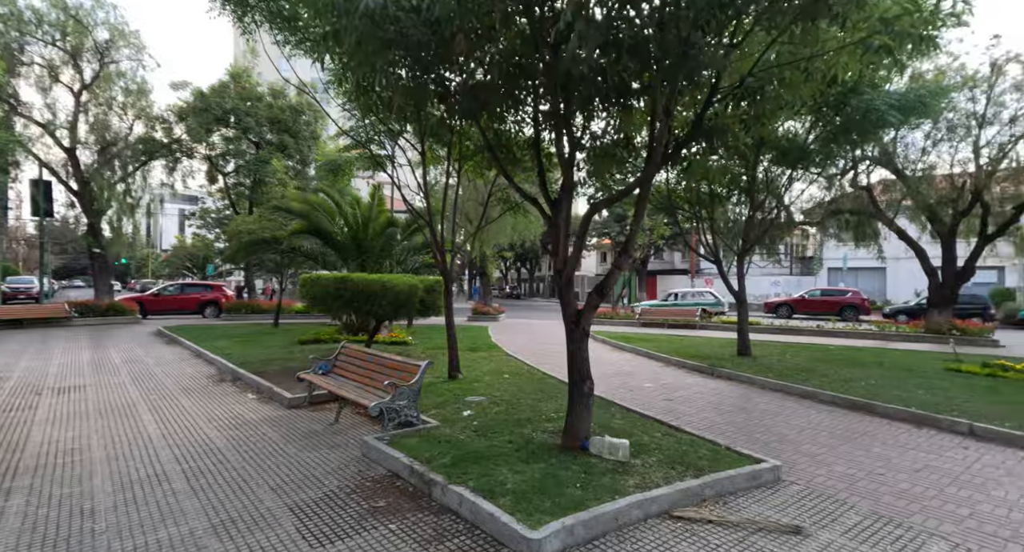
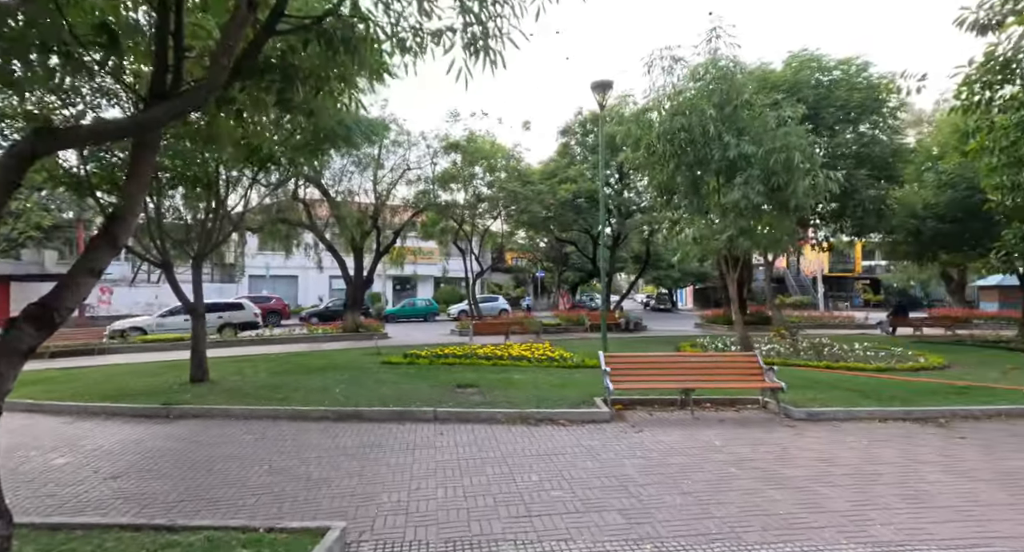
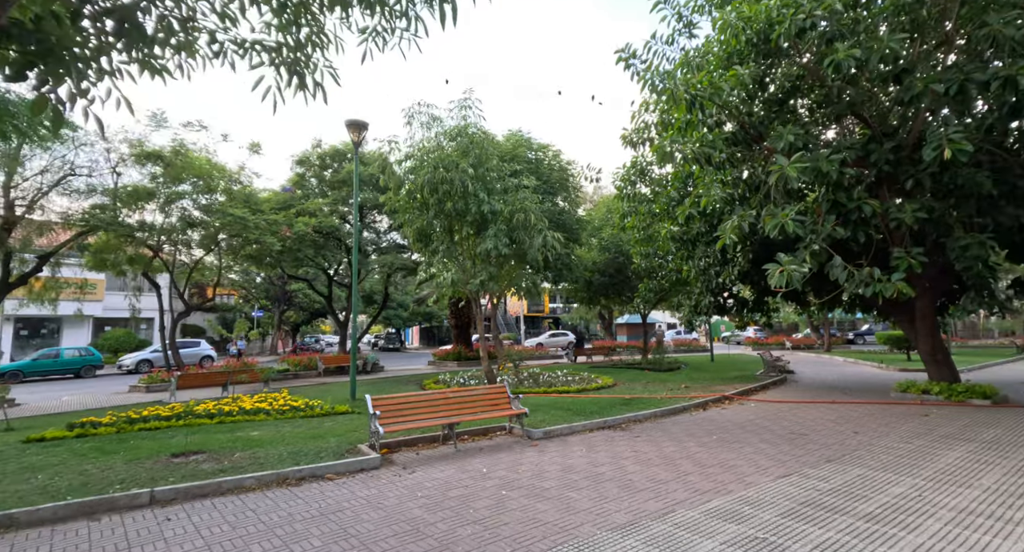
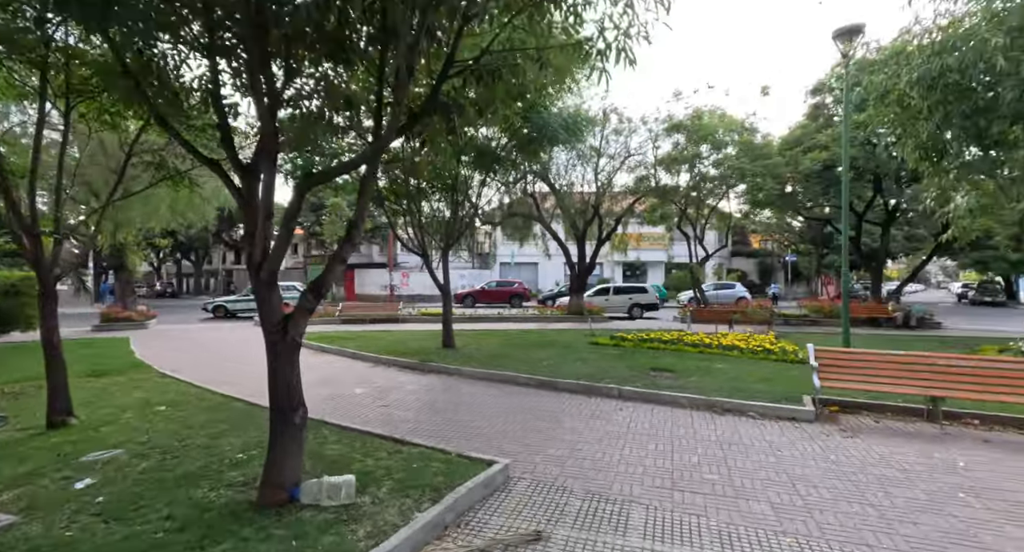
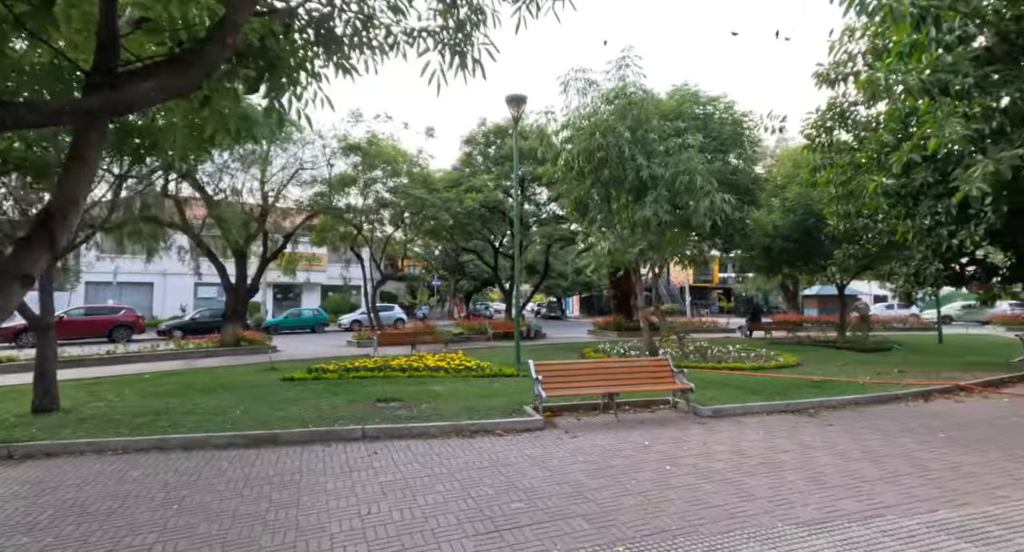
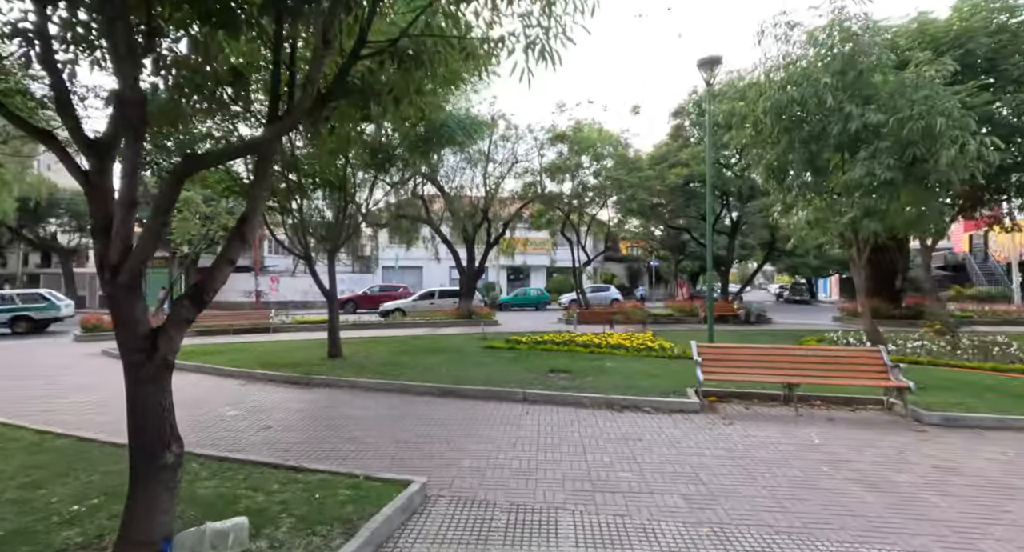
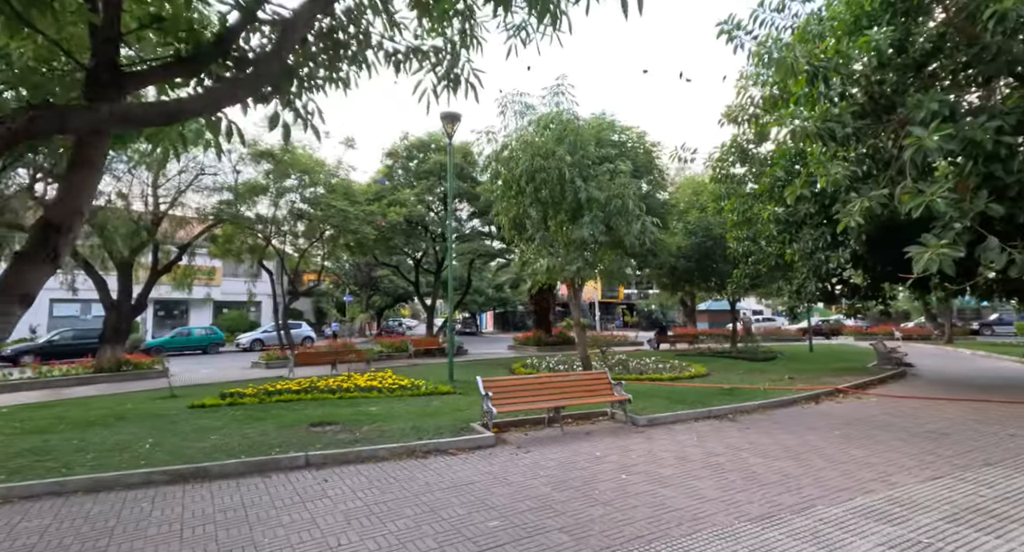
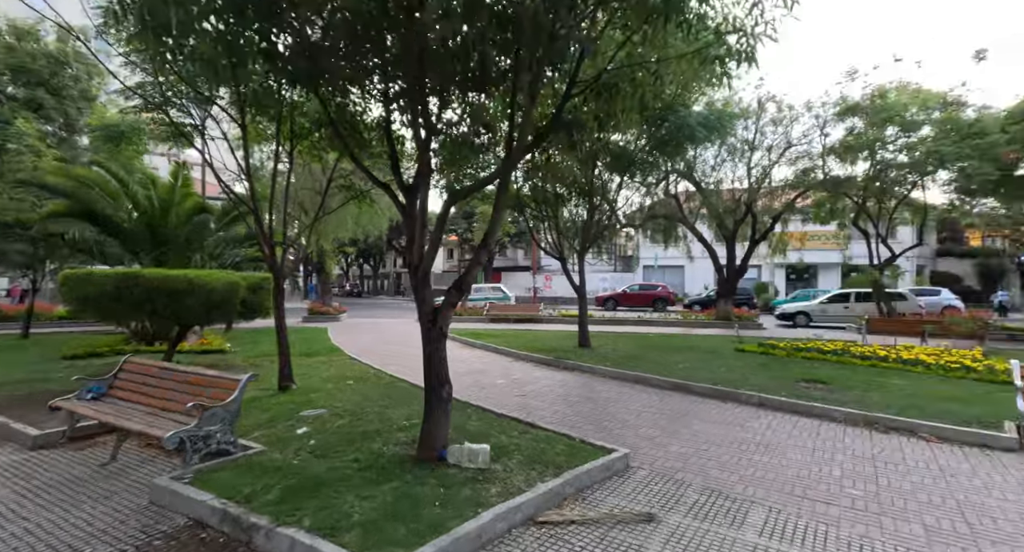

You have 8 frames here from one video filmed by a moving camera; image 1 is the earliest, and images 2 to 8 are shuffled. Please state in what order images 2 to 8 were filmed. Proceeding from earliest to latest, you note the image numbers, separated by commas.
8, 4, 6, 2, 5, 7, 3
